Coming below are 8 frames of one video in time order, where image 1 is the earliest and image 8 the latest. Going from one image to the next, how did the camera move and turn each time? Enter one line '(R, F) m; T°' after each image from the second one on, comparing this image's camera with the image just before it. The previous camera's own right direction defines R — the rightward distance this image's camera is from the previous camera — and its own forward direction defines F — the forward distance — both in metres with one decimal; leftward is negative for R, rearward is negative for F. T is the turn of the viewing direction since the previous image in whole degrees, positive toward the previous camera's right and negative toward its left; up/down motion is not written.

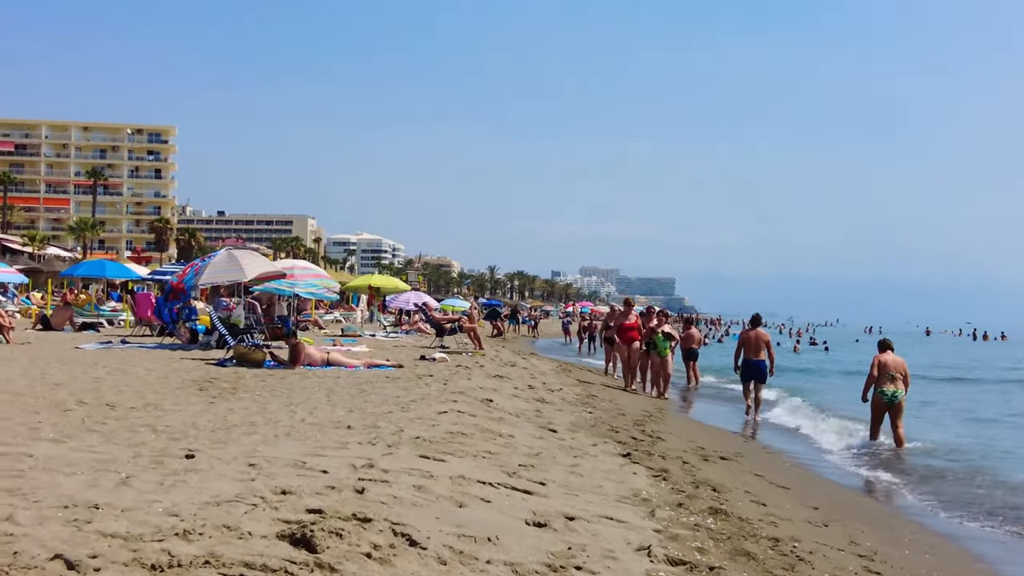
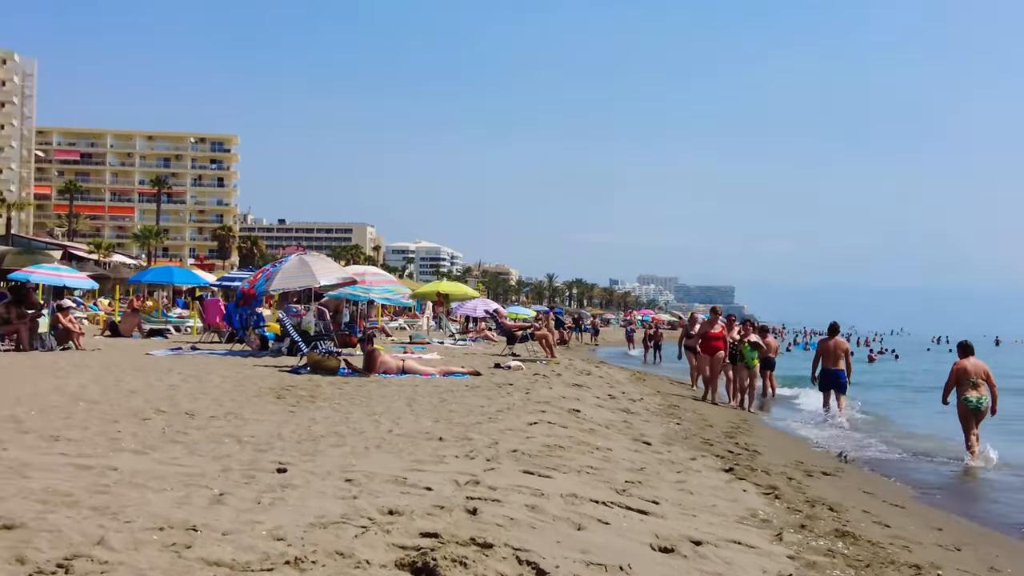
(-0.2, +0.4) m; -3°
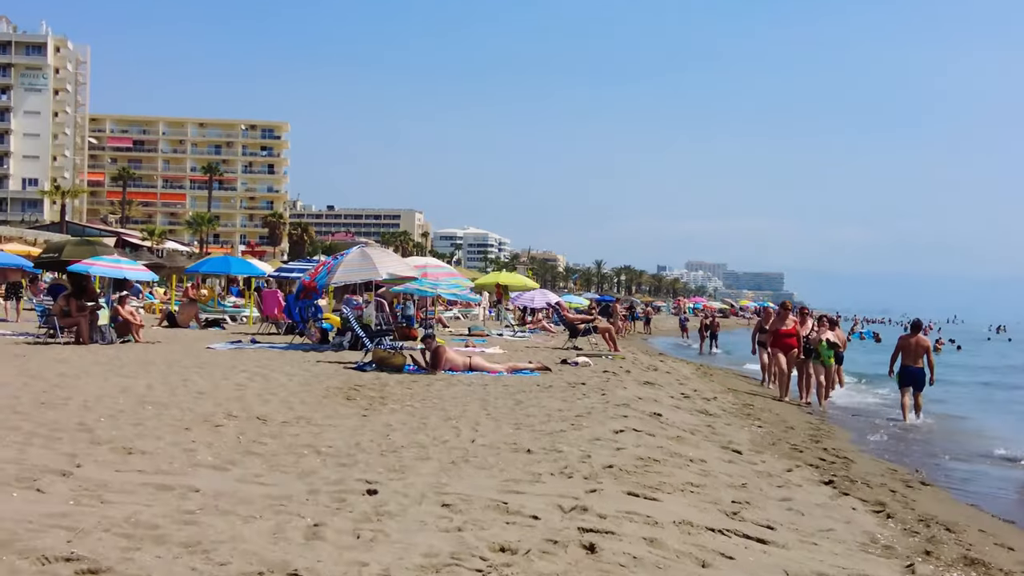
(-0.2, +0.4) m; -2°
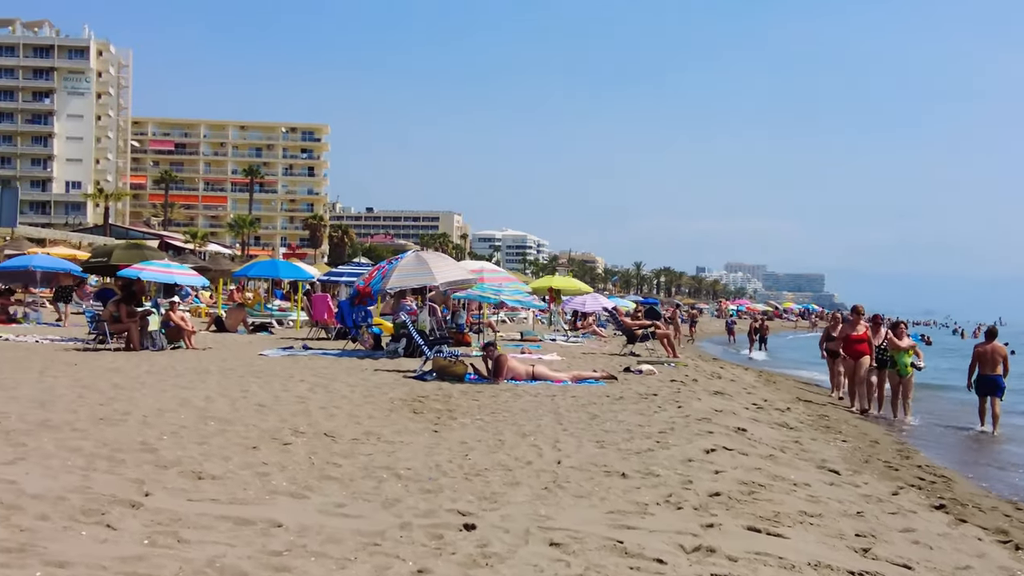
(-0.3, +0.5) m; -2°
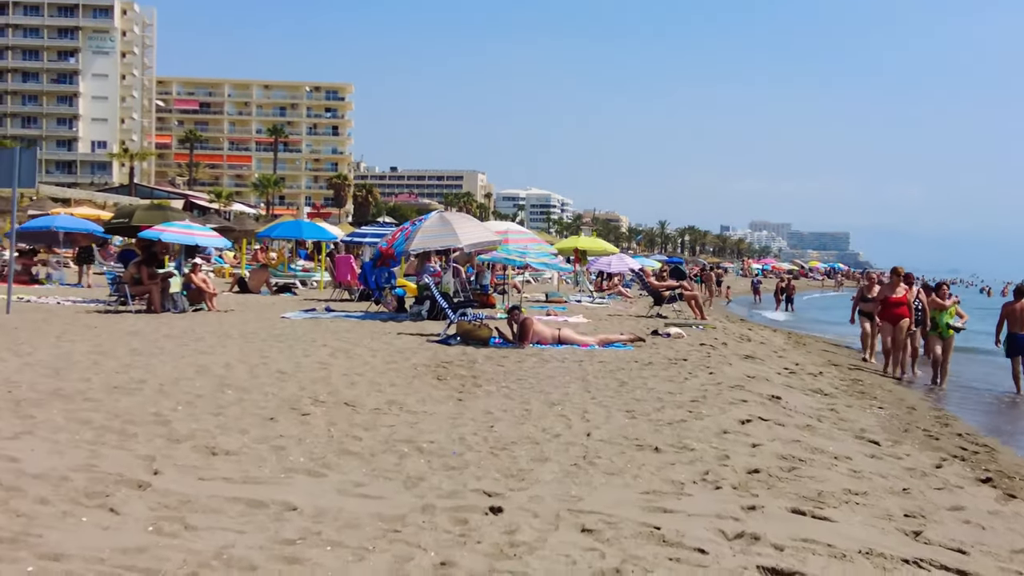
(0.0, +0.3) m; -1°
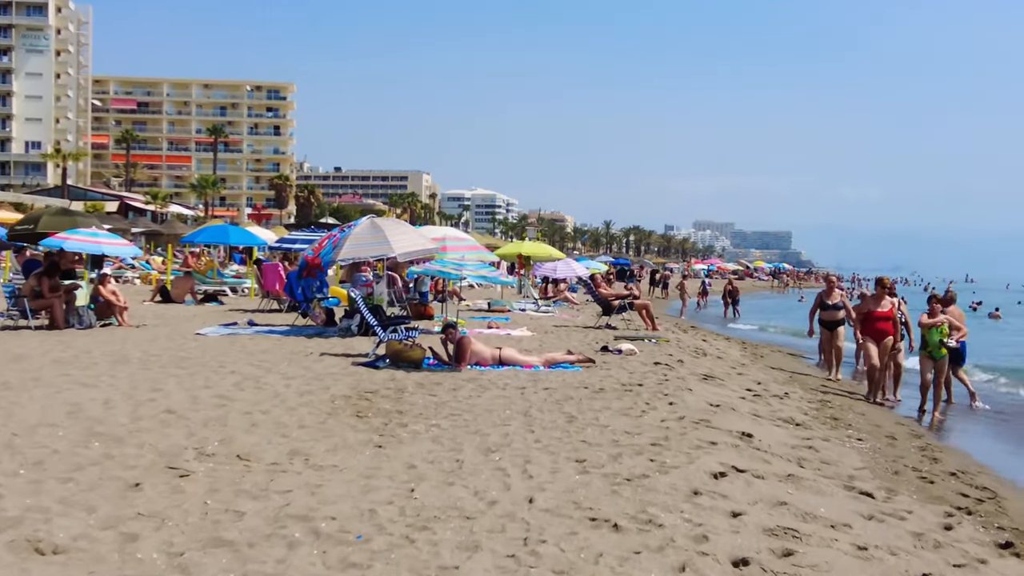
(+0.1, +1.2) m; +2°
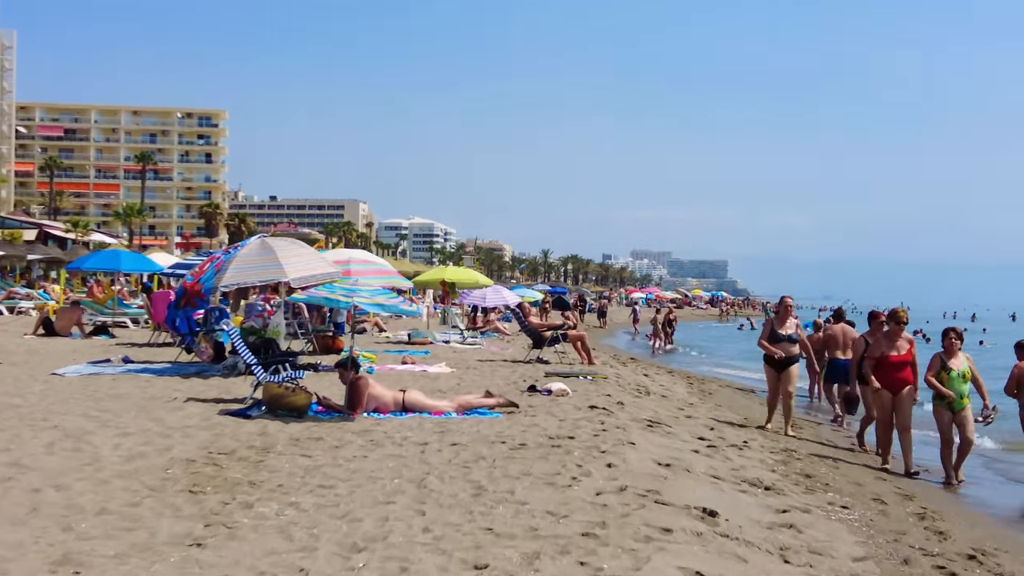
(+0.2, +1.8) m; +3°
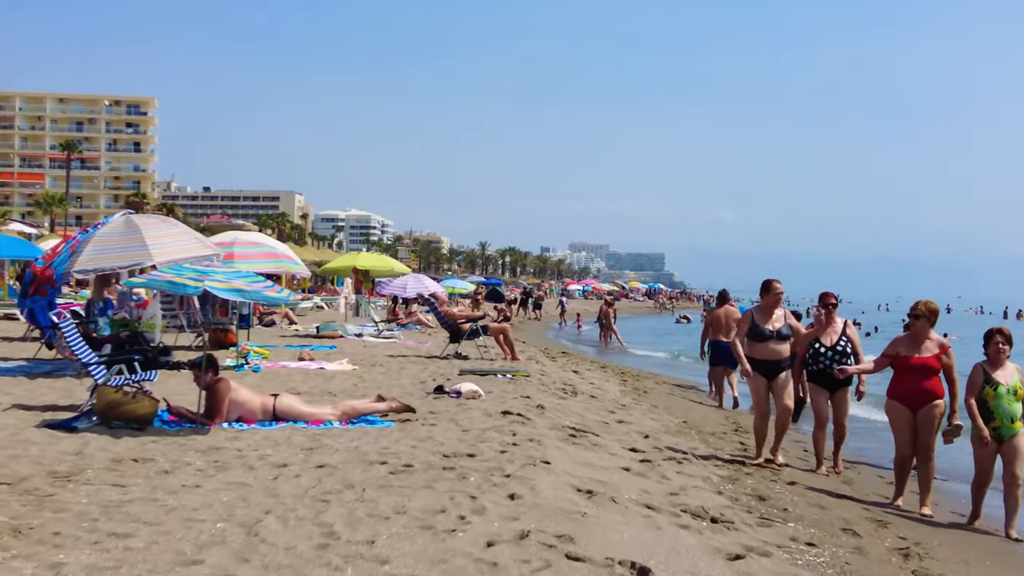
(+0.3, +1.5) m; +3°
